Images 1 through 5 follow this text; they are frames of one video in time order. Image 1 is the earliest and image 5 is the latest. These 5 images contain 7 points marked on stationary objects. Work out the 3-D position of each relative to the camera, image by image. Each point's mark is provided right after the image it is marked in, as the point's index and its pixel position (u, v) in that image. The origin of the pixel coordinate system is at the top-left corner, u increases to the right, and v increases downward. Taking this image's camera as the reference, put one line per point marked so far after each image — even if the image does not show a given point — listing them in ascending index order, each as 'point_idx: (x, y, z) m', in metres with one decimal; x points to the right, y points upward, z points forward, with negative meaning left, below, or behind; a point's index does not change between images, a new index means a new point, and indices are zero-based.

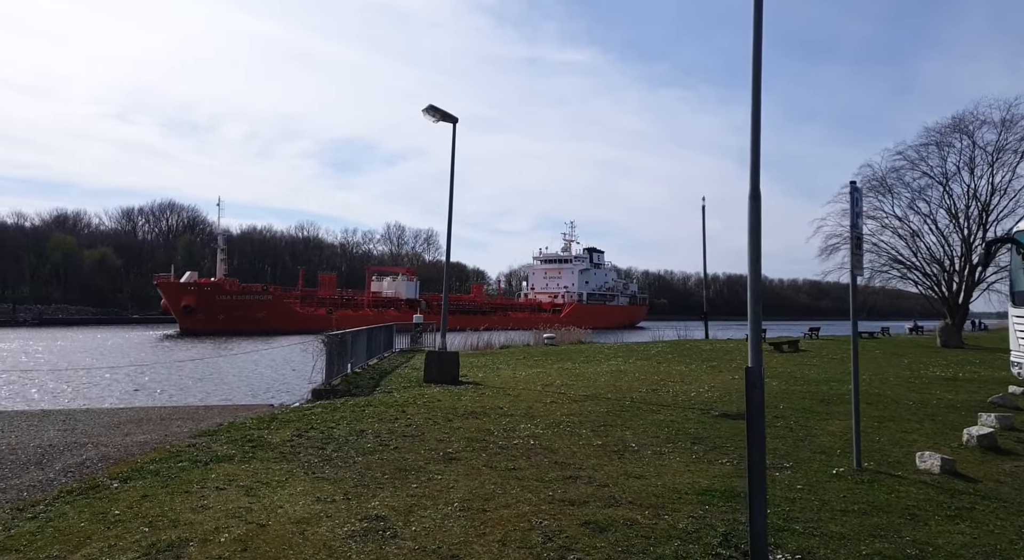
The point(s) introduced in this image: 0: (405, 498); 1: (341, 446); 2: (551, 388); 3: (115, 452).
0: (-0.5, -1.1, +3.7) m
1: (-1.3, -1.3, +5.7) m
2: (+0.7, -2.0, +13.4) m
3: (-3.2, -1.4, +5.9) m
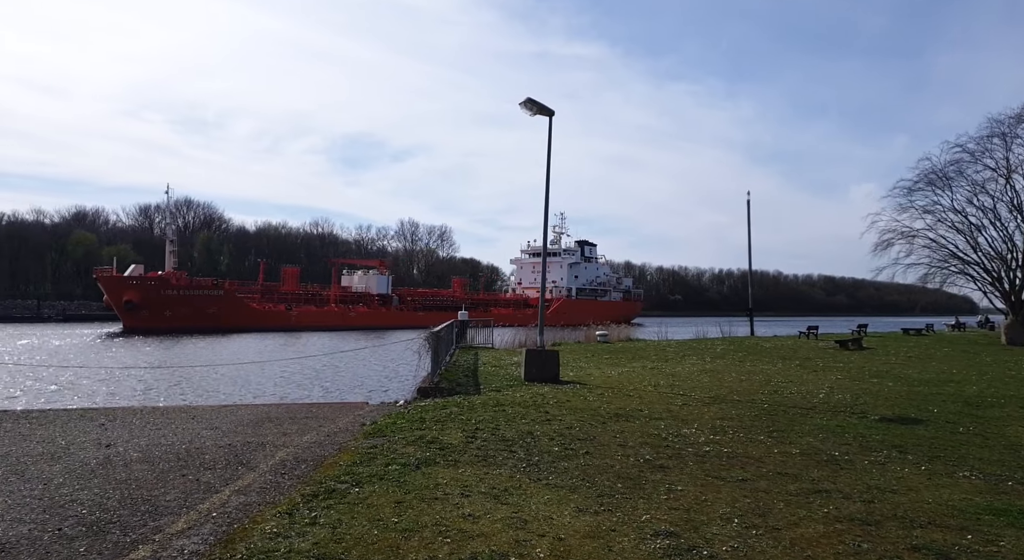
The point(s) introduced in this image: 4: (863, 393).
0: (+0.8, -1.2, +3.6) m
1: (+0.1, -1.3, +5.6) m
2: (+2.7, -2.0, +13.1) m
3: (-1.7, -1.4, +6.0) m
4: (+5.7, -1.8, +11.7) m
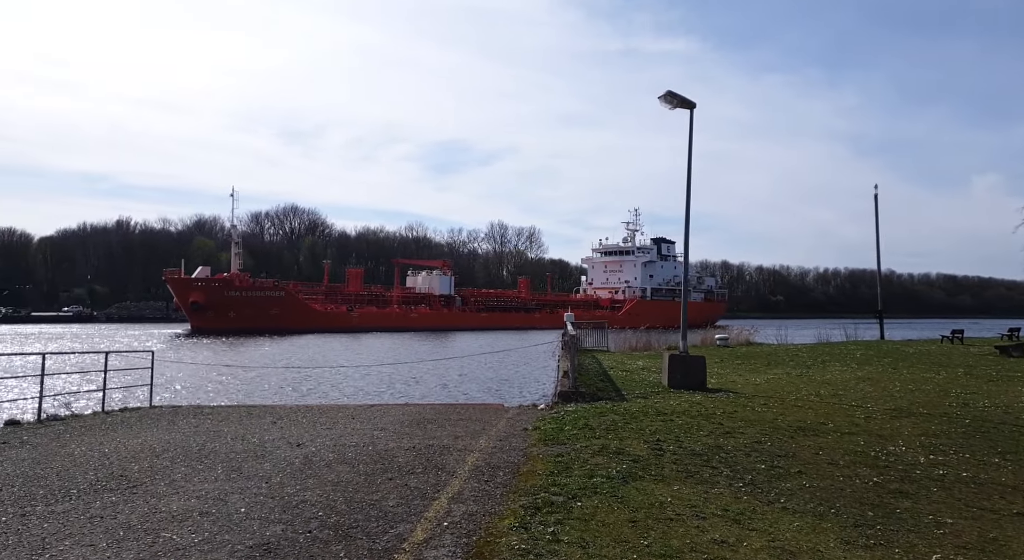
0: (+1.9, -1.2, +3.1) m
1: (+1.6, -1.4, +5.3) m
2: (+5.4, -2.0, +12.3) m
3: (-0.2, -1.5, +5.9) m
4: (+8.1, -1.9, +10.4) m
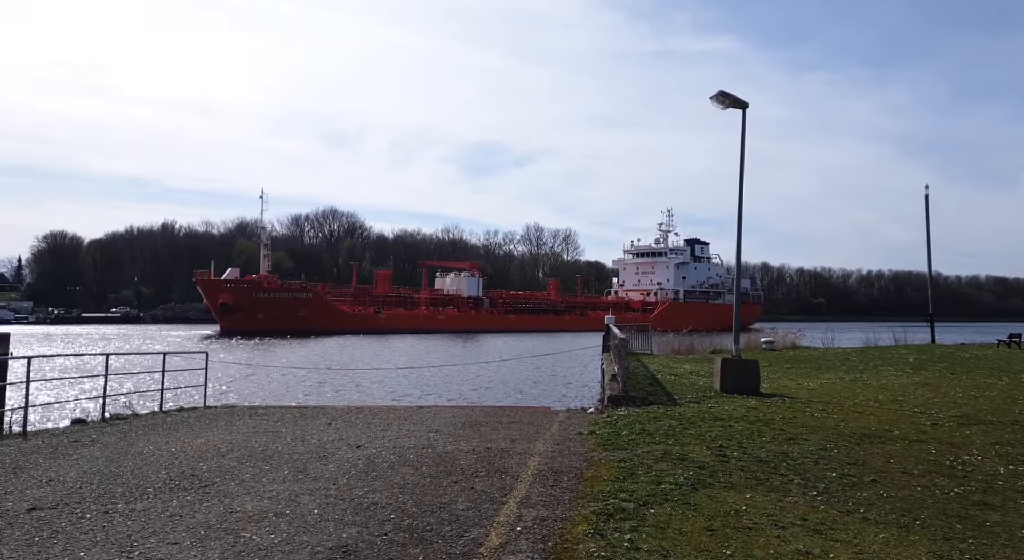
0: (+2.3, -1.2, +3.0) m
1: (+2.1, -1.4, +5.1) m
2: (+6.2, -2.1, +11.9) m
3: (+0.3, -1.5, +5.9) m
4: (+8.8, -1.9, +9.9) m
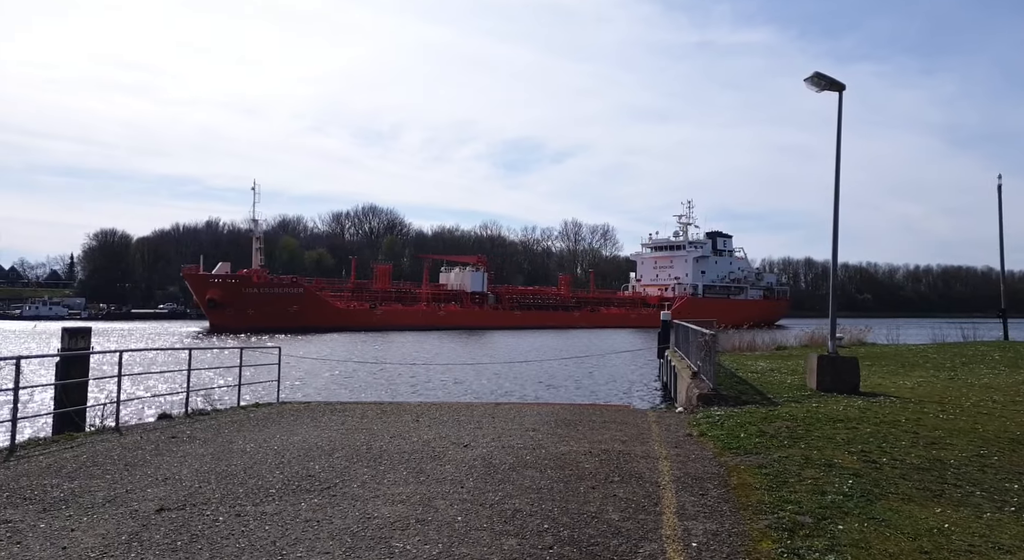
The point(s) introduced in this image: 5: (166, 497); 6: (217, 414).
0: (+3.0, -1.1, +2.4) m
1: (+3.0, -1.3, +4.6) m
2: (+7.6, -1.9, +11.0) m
3: (+1.3, -1.4, +5.4) m
4: (+10.1, -1.8, +8.8) m
5: (-2.2, -1.4, +4.6) m
6: (-4.8, -2.2, +11.9) m
